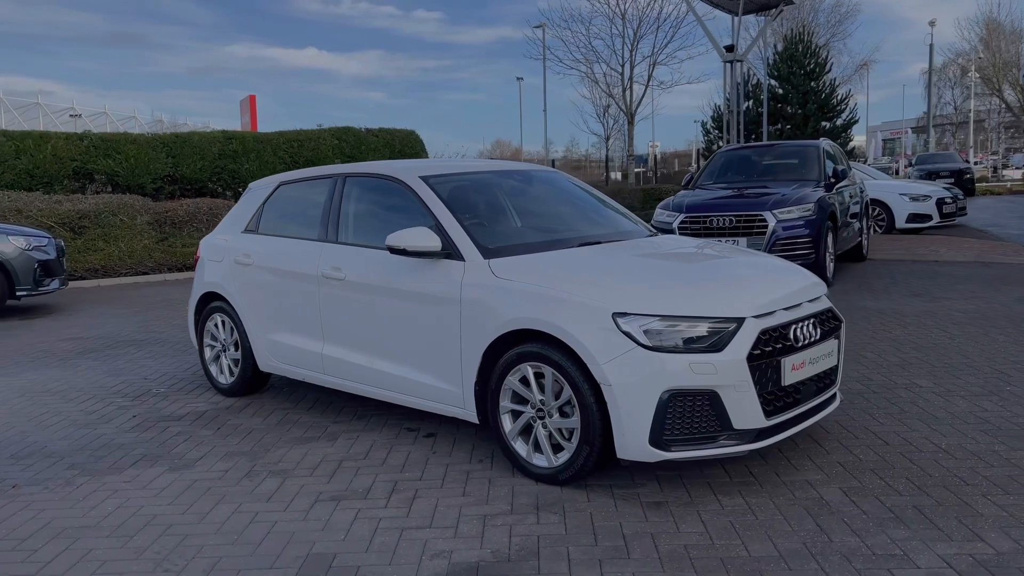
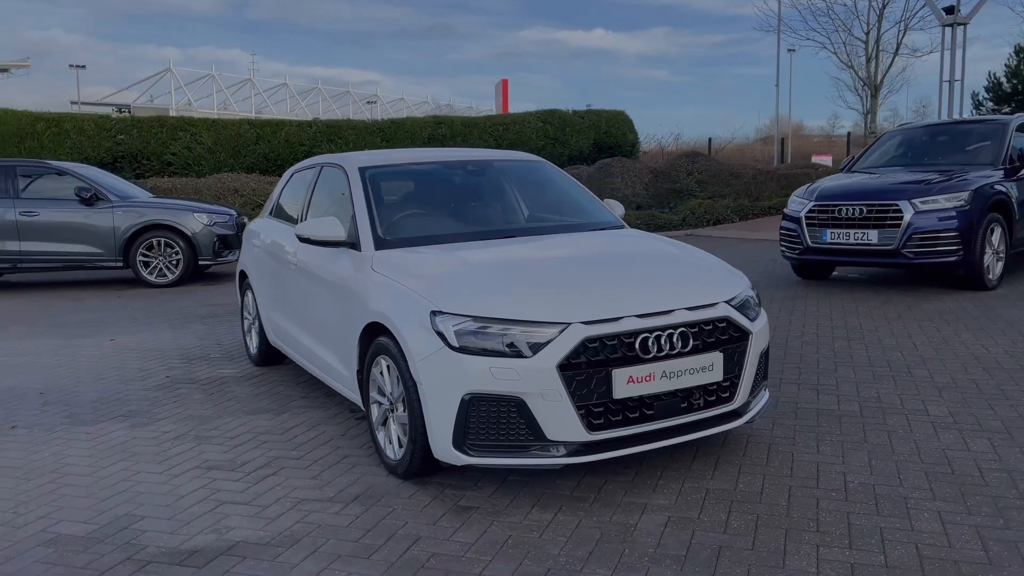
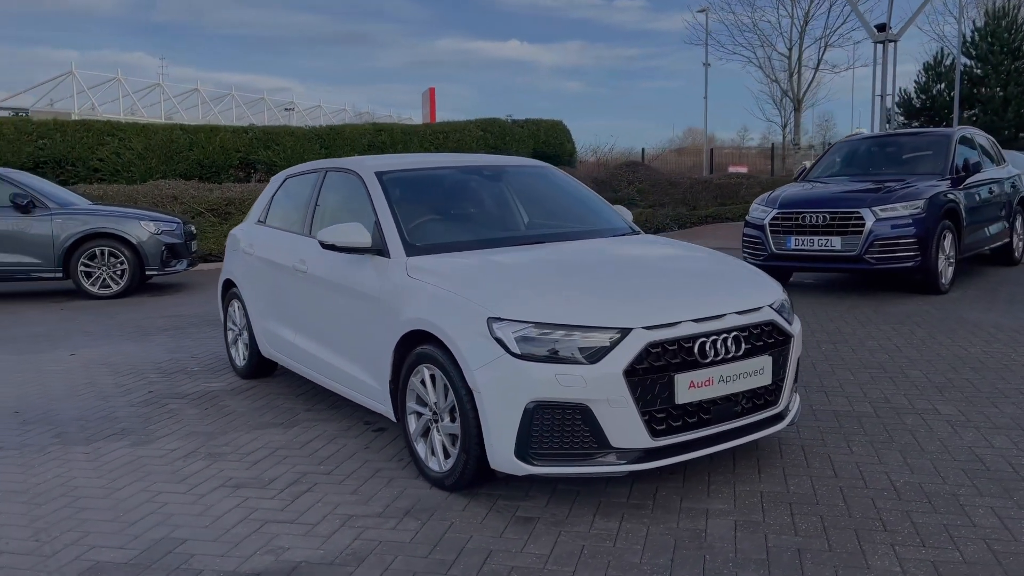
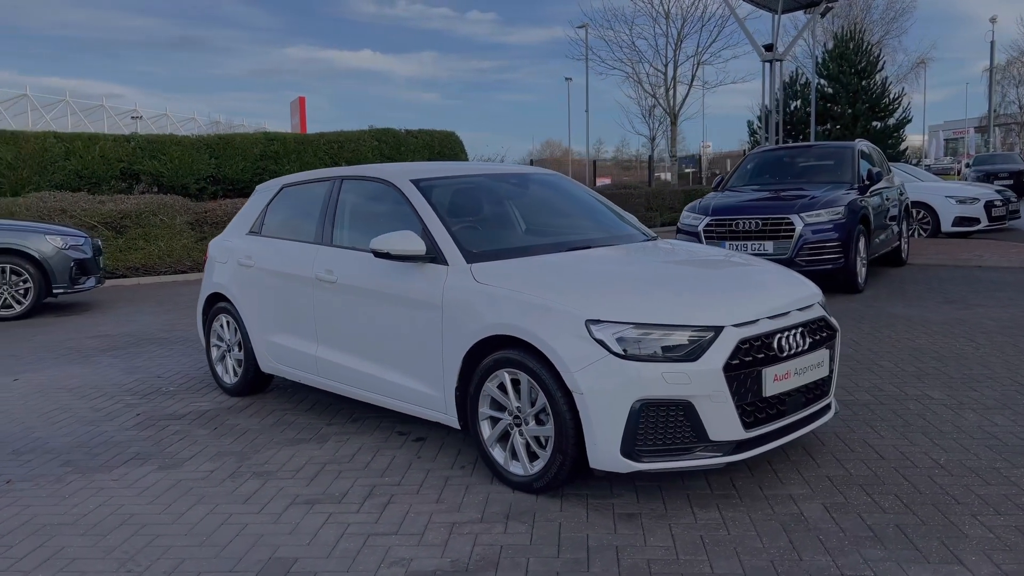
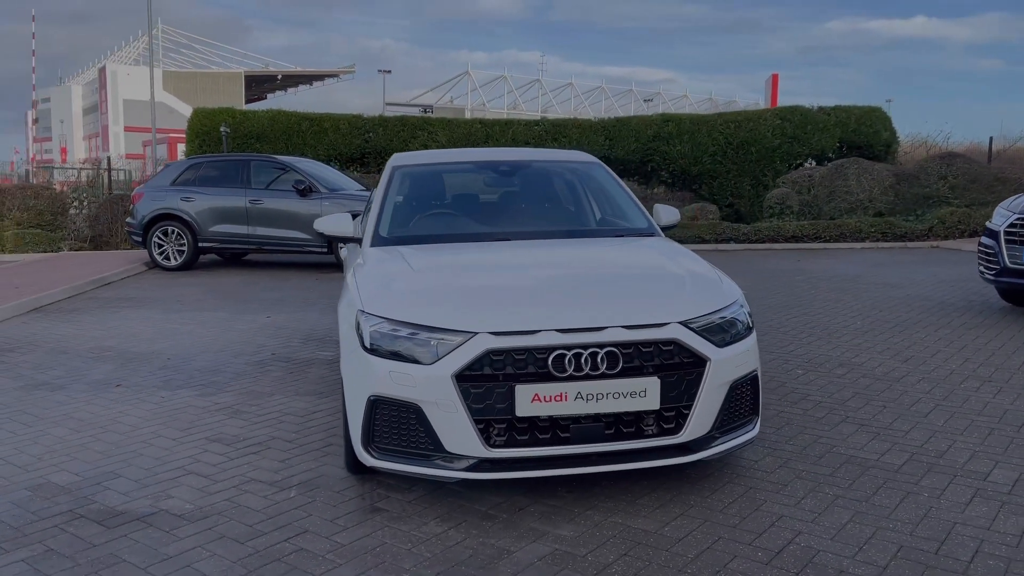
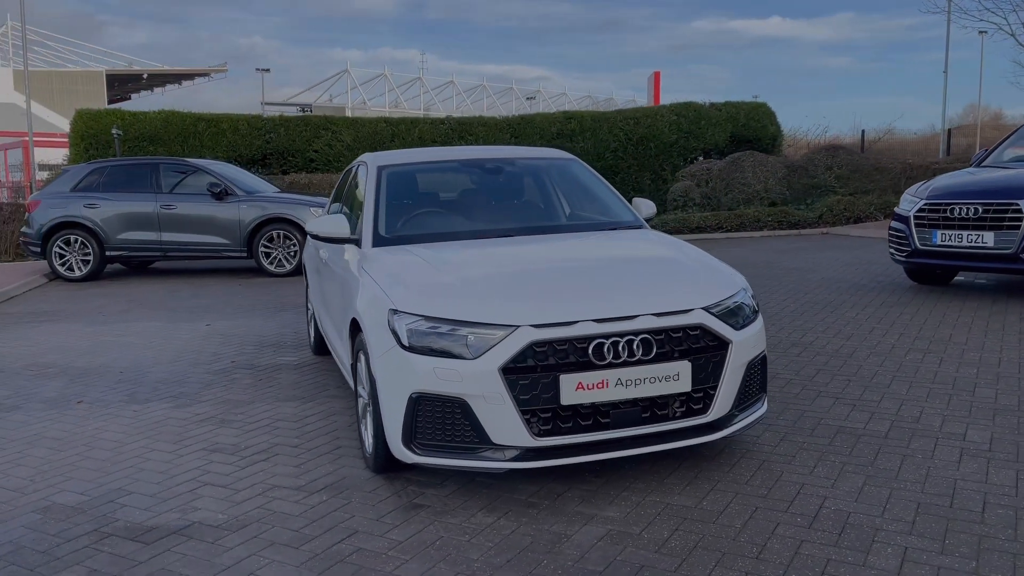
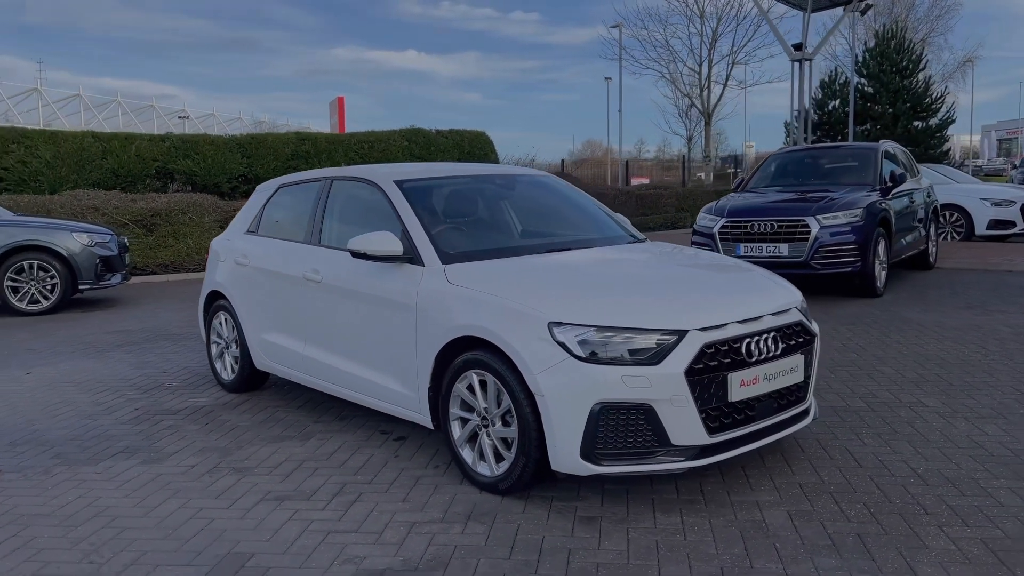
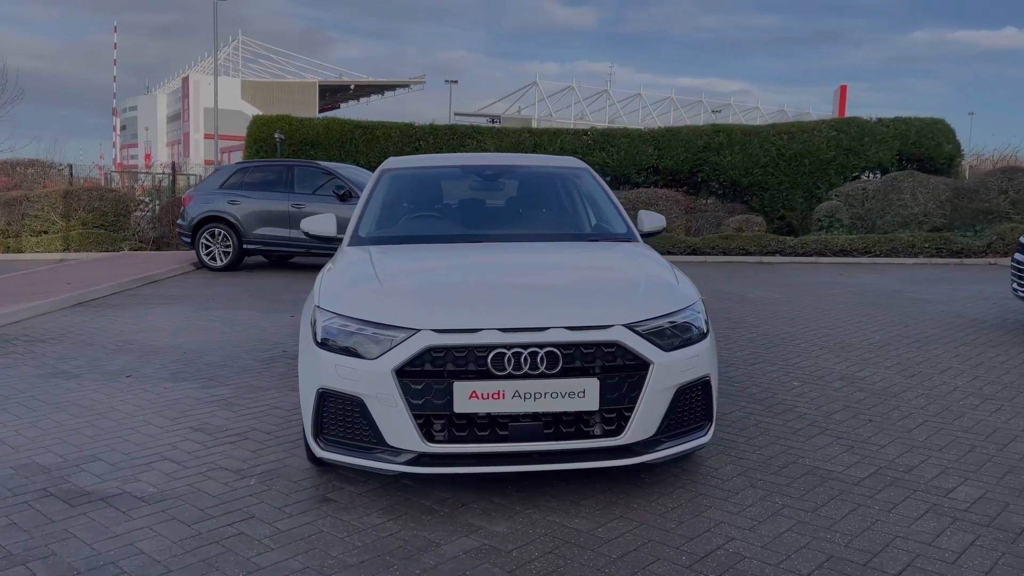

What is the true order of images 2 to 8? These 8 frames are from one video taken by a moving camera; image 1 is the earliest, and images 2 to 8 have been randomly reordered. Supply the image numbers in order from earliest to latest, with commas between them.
4, 7, 3, 2, 6, 5, 8
